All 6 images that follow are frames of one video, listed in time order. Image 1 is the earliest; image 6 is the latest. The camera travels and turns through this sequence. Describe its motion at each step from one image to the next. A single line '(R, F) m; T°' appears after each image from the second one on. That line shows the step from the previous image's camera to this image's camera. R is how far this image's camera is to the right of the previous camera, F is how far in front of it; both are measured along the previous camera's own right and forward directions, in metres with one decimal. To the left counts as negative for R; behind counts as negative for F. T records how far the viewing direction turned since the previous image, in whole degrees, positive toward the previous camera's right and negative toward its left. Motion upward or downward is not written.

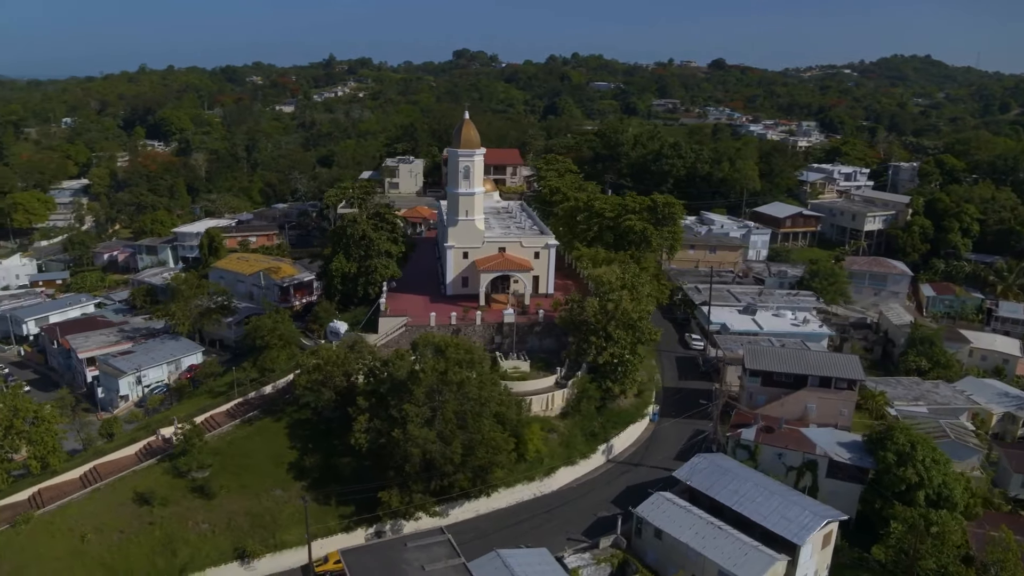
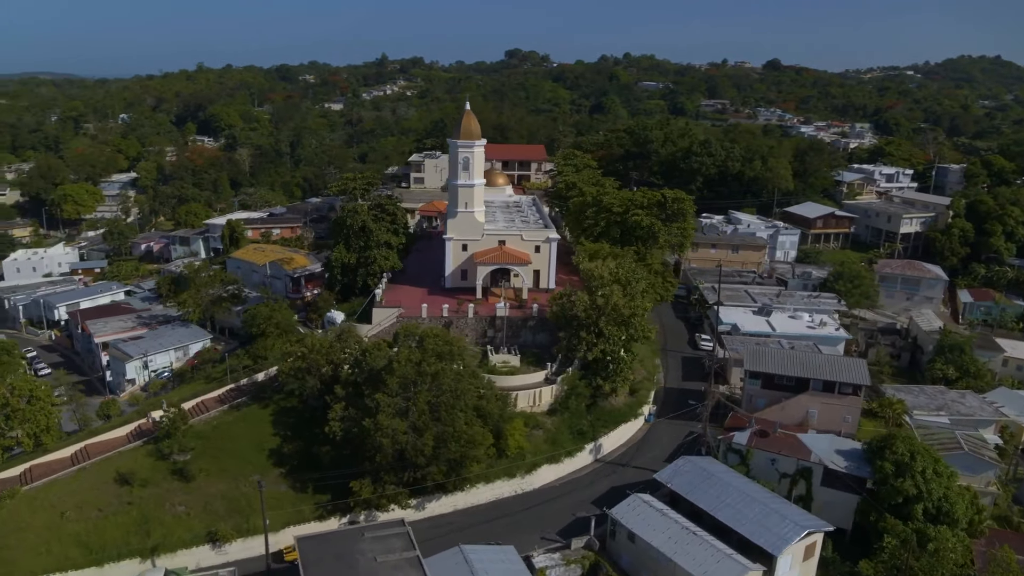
(+1.8, +0.4) m; -4°
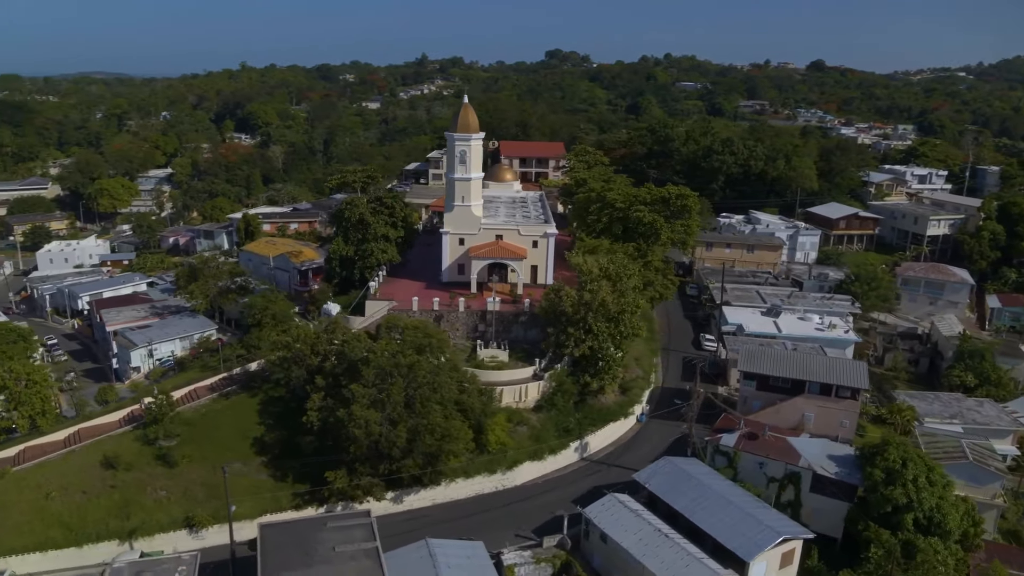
(+1.5, +0.3) m; -3°
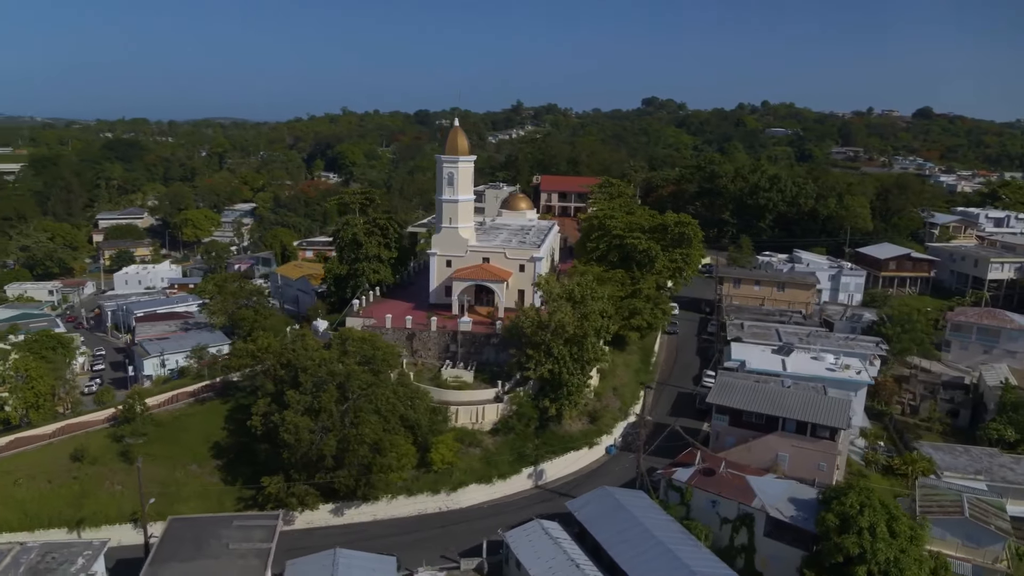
(+3.8, +0.6) m; -8°
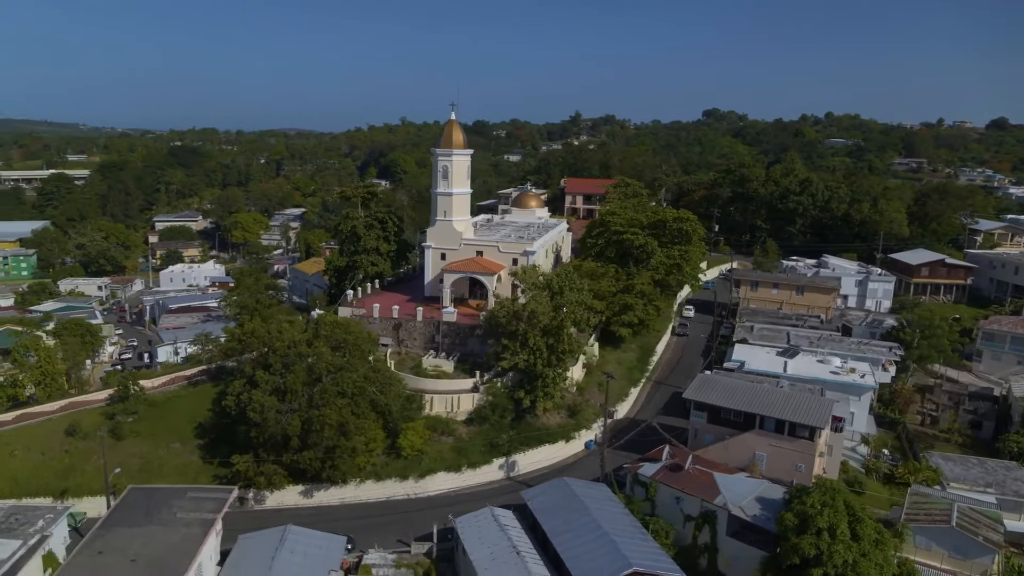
(+2.3, +0.2) m; -5°
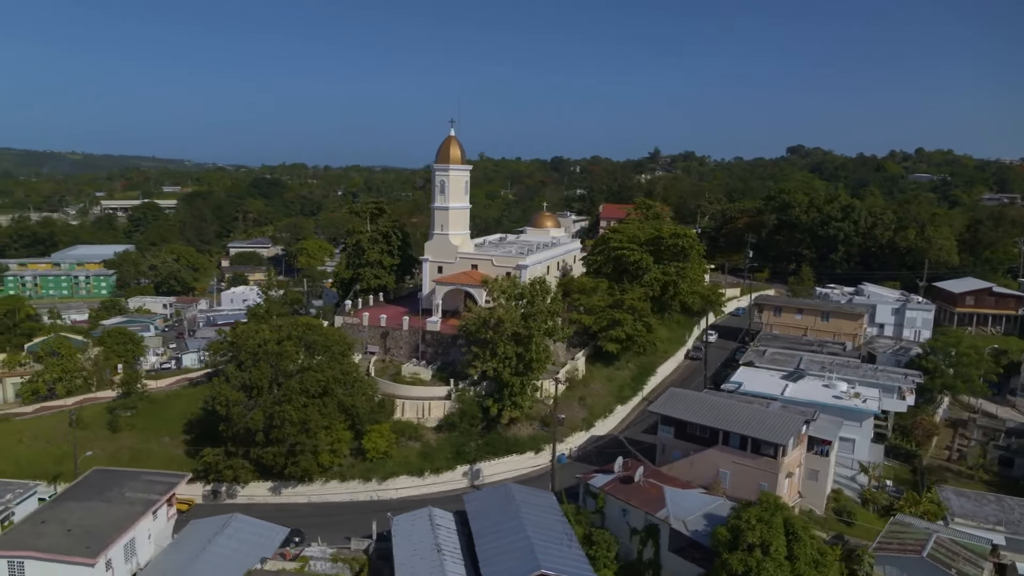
(+3.0, +0.1) m; -7°
